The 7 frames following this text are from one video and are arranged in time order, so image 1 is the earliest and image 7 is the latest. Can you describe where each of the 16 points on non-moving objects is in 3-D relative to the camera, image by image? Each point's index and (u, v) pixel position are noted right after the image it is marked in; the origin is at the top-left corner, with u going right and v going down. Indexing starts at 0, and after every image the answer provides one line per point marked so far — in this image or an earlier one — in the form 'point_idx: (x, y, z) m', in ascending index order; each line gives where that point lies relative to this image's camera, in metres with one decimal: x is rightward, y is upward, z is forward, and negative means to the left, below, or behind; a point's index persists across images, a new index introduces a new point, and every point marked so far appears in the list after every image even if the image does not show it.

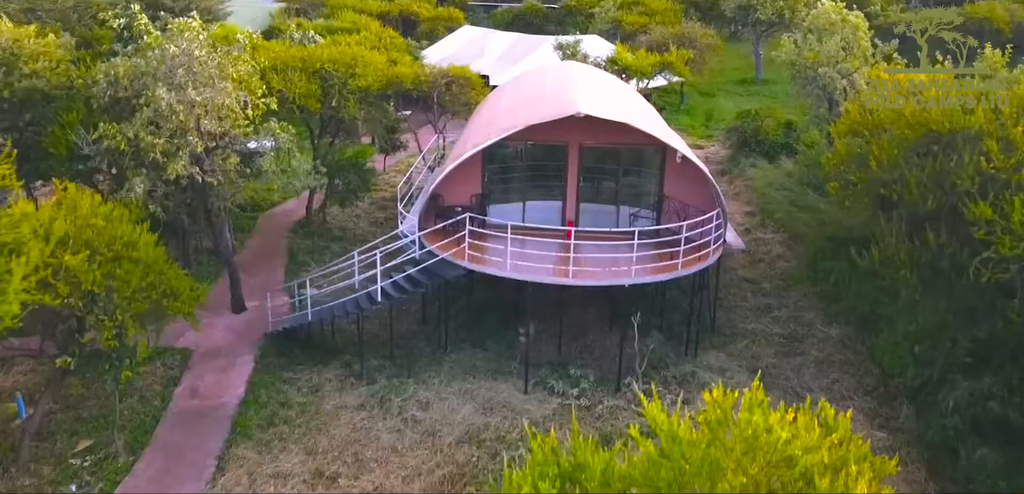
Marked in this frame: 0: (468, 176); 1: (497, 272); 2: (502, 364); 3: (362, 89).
0: (-0.5, +0.8, +14.9) m
1: (-0.2, -0.2, +12.7) m
2: (-0.1, -1.3, +13.9) m
3: (-2.2, +2.3, +18.5) m
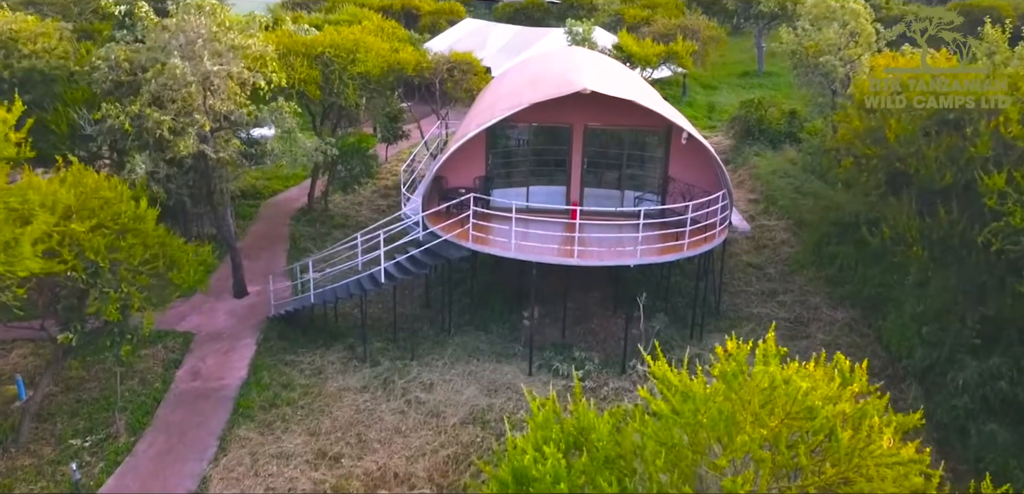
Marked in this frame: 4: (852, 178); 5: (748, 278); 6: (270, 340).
0: (-0.5, +1.0, +14.8) m
1: (-0.1, 0.0, +12.6) m
2: (-0.1, -1.1, +13.8) m
3: (-2.1, +2.5, +18.4) m
4: (+4.0, +0.8, +15.2) m
5: (+3.0, -0.4, +16.4) m
6: (-2.7, -1.0, +14.2) m
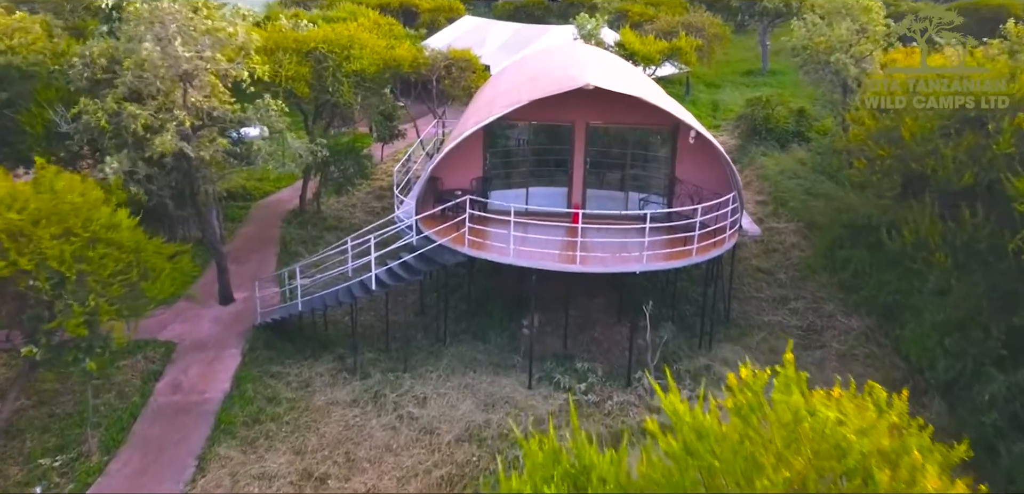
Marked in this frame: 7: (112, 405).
0: (-0.5, +1.0, +14.1) m
1: (-0.1, -0.1, +11.9) m
2: (-0.1, -1.1, +13.1) m
3: (-2.1, +2.4, +17.6) m
4: (+4.0, +0.8, +14.4) m
5: (+3.0, -0.4, +15.7) m
6: (-2.7, -1.1, +13.5) m
7: (-3.8, -1.5, +12.1) m
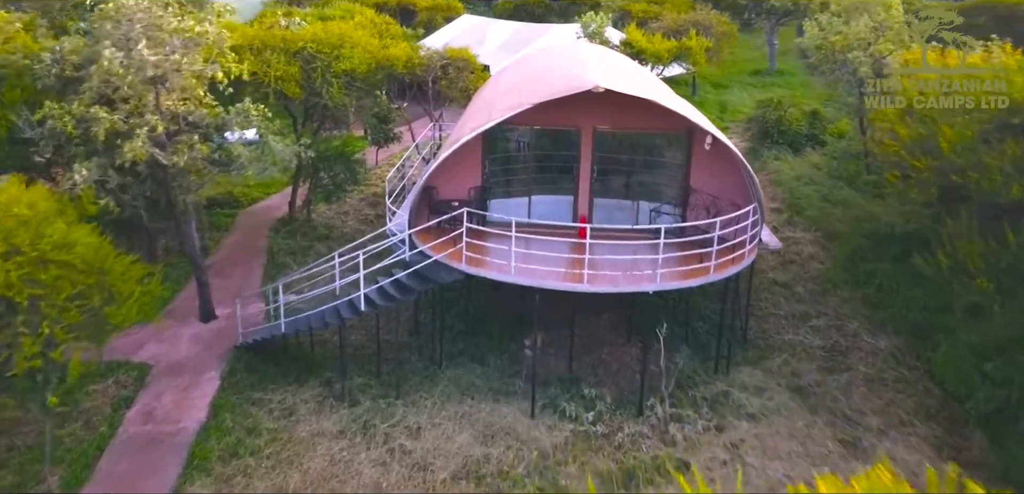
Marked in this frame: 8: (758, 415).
0: (-0.5, +0.8, +13.1) m
1: (-0.1, -0.2, +10.9) m
2: (-0.1, -1.3, +12.1) m
3: (-2.1, +2.3, +16.6) m
4: (+4.0, +0.6, +13.4) m
5: (+3.0, -0.6, +14.7) m
6: (-2.7, -1.2, +12.5) m
7: (-3.8, -1.6, +11.1) m
8: (+2.2, -1.5, +11.4) m
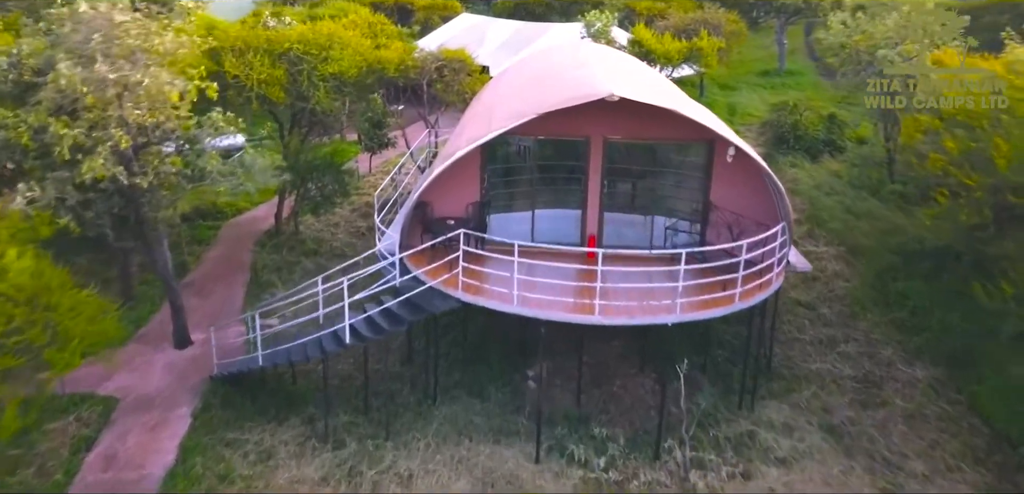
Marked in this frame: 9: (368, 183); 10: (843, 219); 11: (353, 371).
0: (-0.4, +0.6, +11.9) m
1: (-0.1, -0.4, +9.7) m
2: (0.0, -1.5, +10.9) m
3: (-2.1, +2.1, +15.5) m
4: (+4.1, +0.4, +12.3) m
5: (+3.0, -0.8, +13.5) m
6: (-2.7, -1.4, +11.3) m
7: (-3.7, -1.8, +9.9) m
8: (+2.2, -1.7, +10.2) m
9: (-2.2, +1.0, +19.6) m
10: (+4.3, +0.3, +16.5) m
11: (-1.5, -1.2, +12.0) m
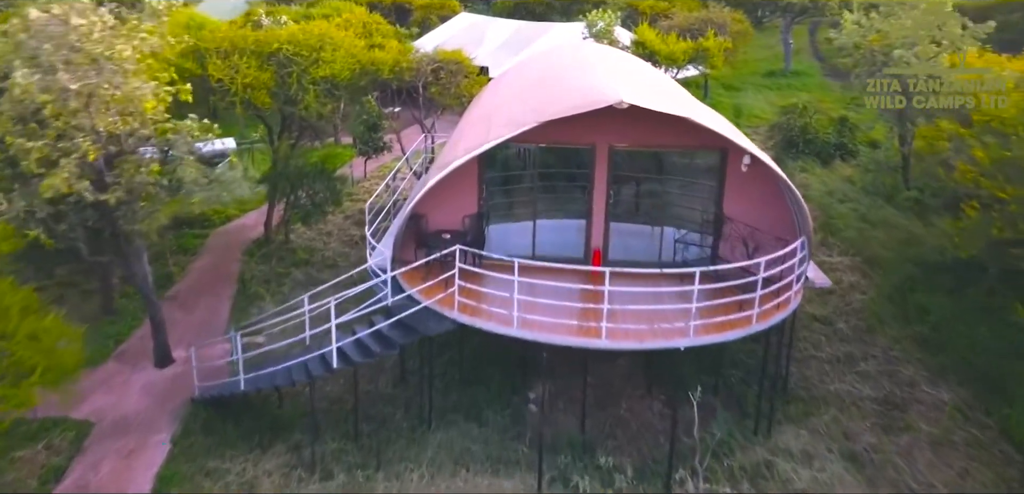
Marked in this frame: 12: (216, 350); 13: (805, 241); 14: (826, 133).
0: (-0.4, +0.5, +11.2) m
1: (-0.1, -0.6, +9.0) m
2: (0.0, -1.6, +10.2) m
3: (-2.1, +2.0, +14.7) m
4: (+4.0, +0.3, +11.5) m
5: (+3.0, -0.9, +12.8) m
6: (-2.7, -1.6, +10.6) m
7: (-3.7, -2.0, +9.2) m
8: (+2.2, -1.8, +9.5) m
9: (-2.2, +0.9, +18.9) m
10: (+4.3, +0.2, +15.8) m
11: (-1.5, -1.3, +11.3) m
12: (-2.9, -1.0, +12.7) m
13: (+2.3, +0.1, +10.0) m
14: (+4.9, +1.8, +20.0) m
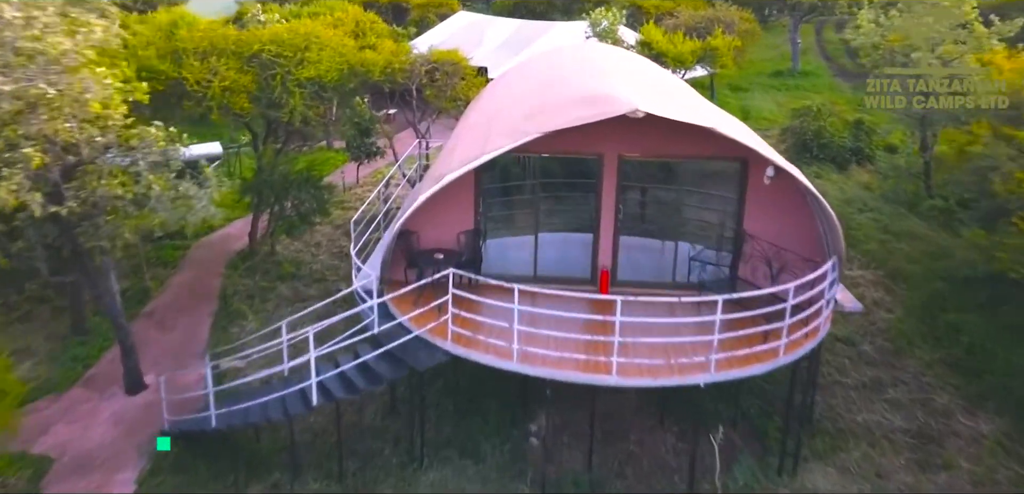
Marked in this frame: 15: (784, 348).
0: (-0.5, +0.4, +10.2) m
1: (-0.1, -0.7, +8.1) m
2: (-0.1, -1.8, +9.3) m
3: (-2.1, +1.8, +13.8) m
4: (+4.0, +0.2, +10.6) m
5: (+3.0, -1.1, +11.8) m
6: (-2.7, -1.7, +9.7) m
7: (-3.7, -2.1, +8.2) m
8: (+2.2, -2.0, +8.6) m
9: (-2.2, +0.7, +18.0) m
10: (+4.3, +0.1, +14.9) m
11: (-1.5, -1.4, +10.4) m
12: (-2.9, -1.2, +11.8) m
13: (+2.3, -0.1, +9.0) m
14: (+4.9, +1.6, +19.0) m
15: (+1.8, -0.6, +8.3) m
